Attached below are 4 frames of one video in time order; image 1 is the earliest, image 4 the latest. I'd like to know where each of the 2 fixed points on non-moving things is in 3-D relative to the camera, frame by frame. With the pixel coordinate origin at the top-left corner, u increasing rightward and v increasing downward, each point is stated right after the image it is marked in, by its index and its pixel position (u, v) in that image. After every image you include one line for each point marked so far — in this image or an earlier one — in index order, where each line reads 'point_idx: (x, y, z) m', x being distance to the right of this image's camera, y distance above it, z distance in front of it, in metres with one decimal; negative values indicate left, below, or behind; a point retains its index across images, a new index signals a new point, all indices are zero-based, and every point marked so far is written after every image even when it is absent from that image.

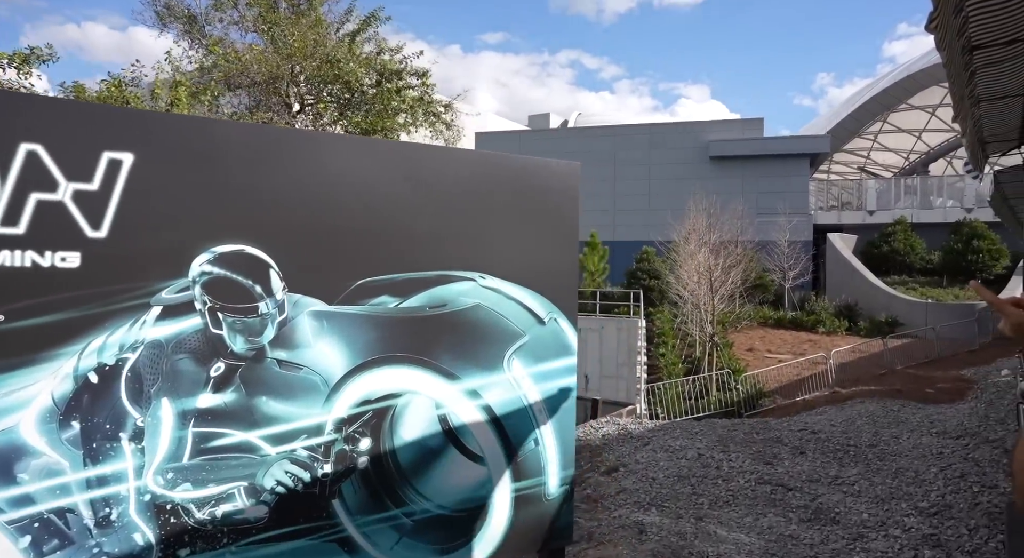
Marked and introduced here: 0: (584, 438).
0: (+0.9, -2.2, +10.0) m
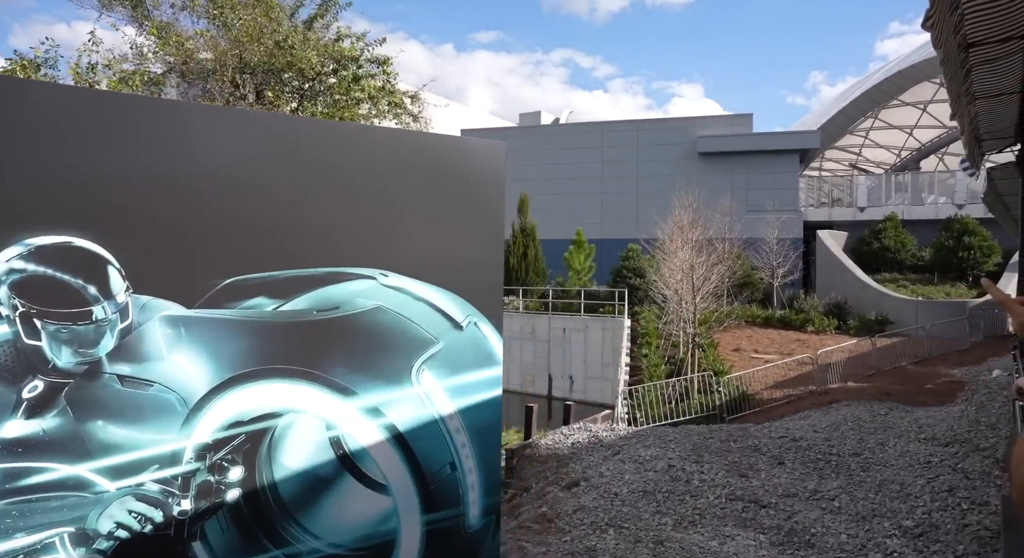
0: (+0.5, -2.2, +9.4) m
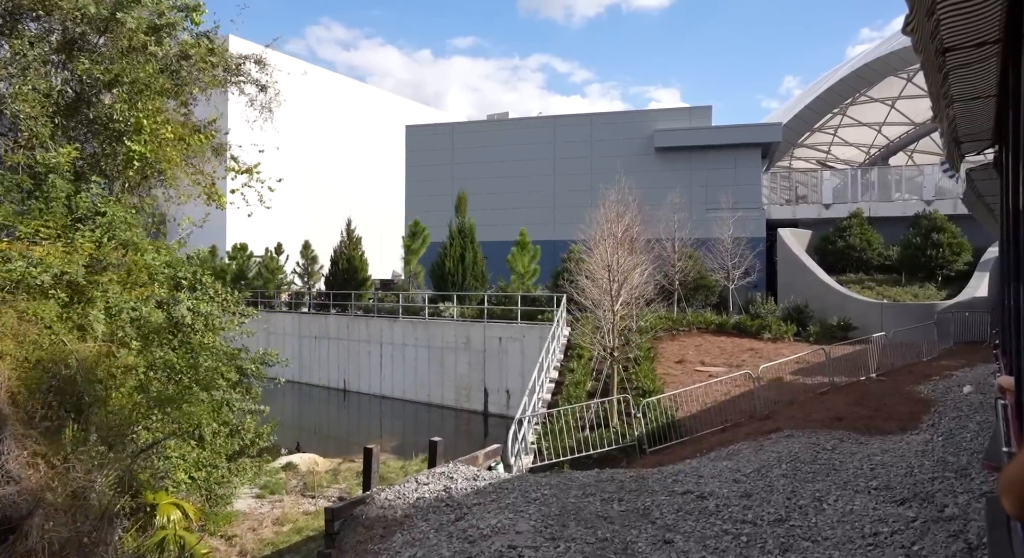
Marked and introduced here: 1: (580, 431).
0: (-1.3, -2.2, +7.1) m
1: (+1.1, -2.4, +11.4) m
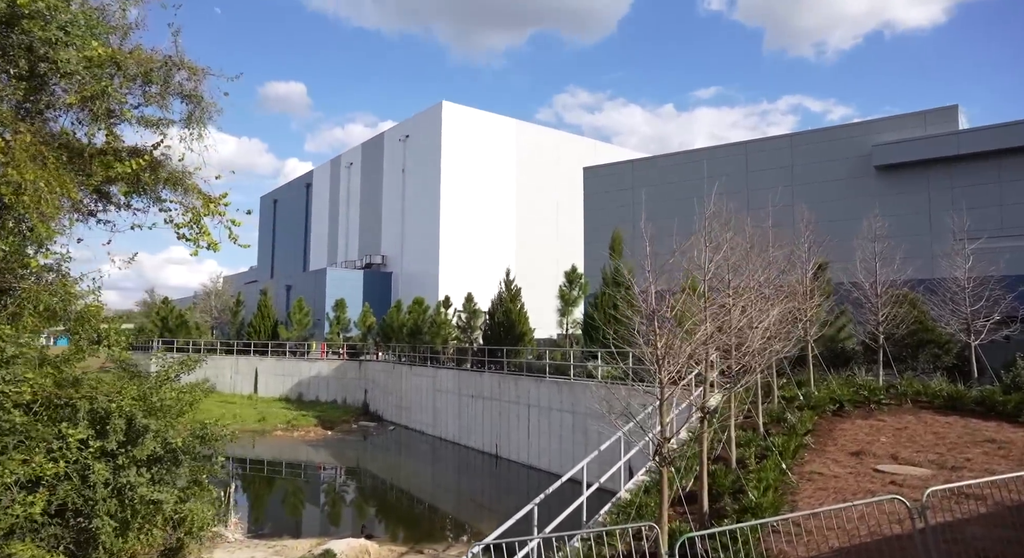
0: (-2.6, -2.5, +4.0) m
1: (+1.0, -2.9, +7.3) m
